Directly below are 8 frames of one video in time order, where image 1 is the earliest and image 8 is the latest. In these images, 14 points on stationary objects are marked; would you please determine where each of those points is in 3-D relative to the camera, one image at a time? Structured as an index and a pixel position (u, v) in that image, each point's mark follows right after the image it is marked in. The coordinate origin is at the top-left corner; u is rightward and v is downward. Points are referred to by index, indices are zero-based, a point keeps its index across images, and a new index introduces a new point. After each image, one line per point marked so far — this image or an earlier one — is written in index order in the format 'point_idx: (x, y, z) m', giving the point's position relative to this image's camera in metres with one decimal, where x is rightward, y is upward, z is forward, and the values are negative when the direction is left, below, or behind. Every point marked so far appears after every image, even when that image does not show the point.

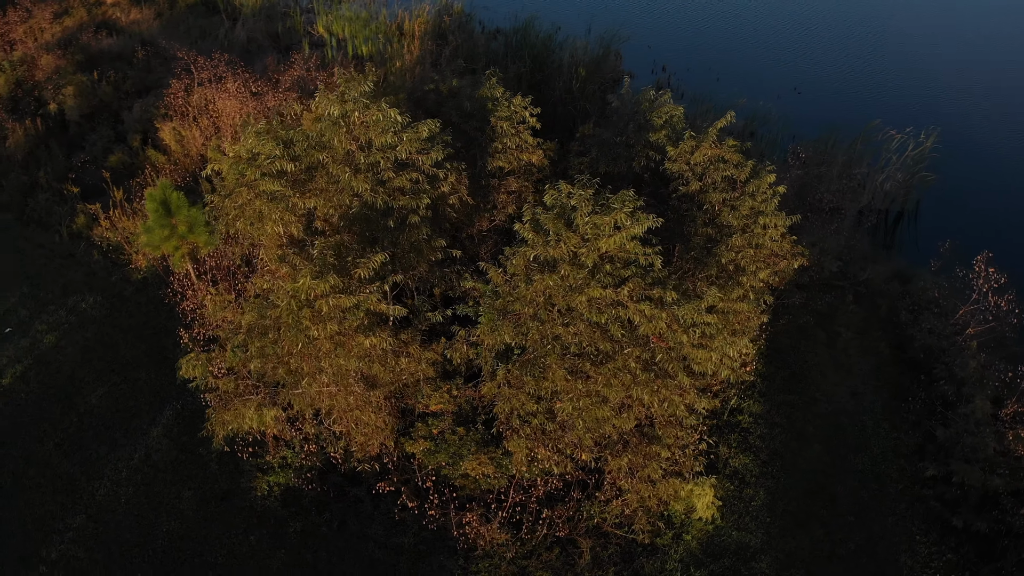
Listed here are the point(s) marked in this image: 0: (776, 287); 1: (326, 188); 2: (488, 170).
0: (+4.1, 0.0, +13.1) m
1: (-2.2, +1.2, +9.8) m
2: (-0.3, +1.8, +12.8) m
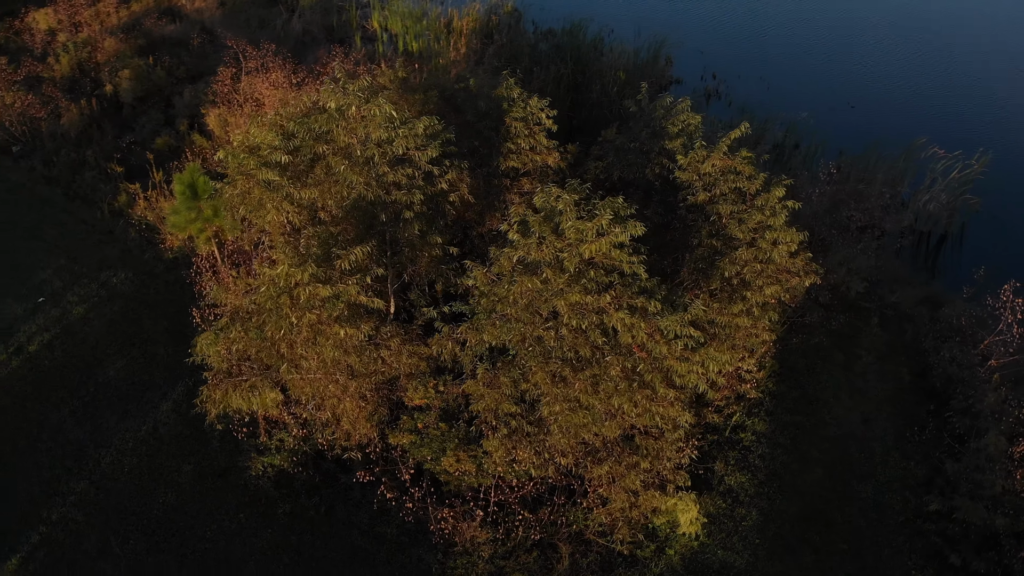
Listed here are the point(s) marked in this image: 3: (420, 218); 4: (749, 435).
0: (+4.2, -0.2, +12.8) m
1: (-2.3, +1.3, +10.0) m
2: (-0.1, +1.8, +12.8) m
3: (-1.1, +0.9, +10.3) m
4: (+3.7, -2.3, +12.8) m
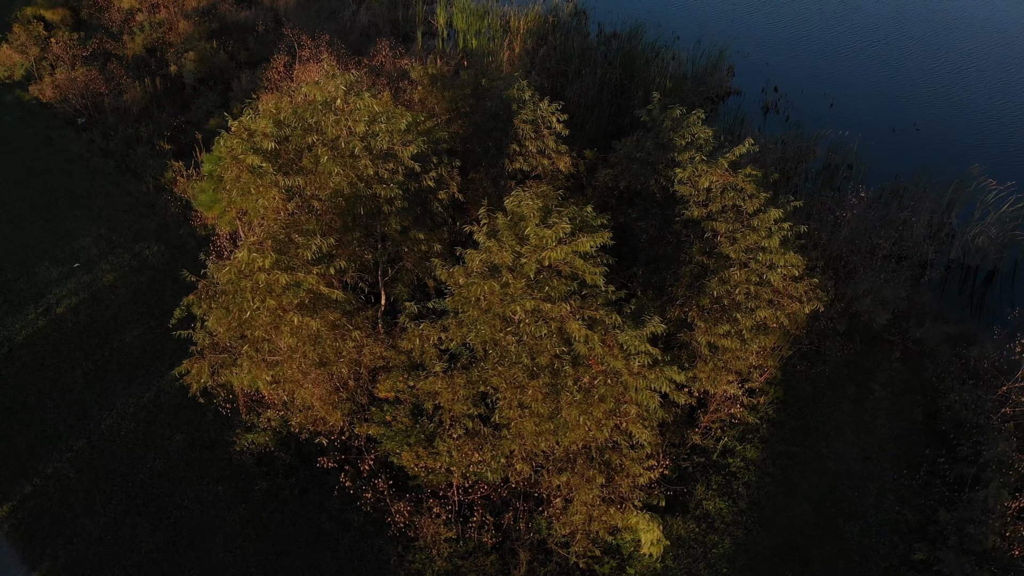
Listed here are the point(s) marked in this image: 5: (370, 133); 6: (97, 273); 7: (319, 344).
0: (+4.1, -0.6, +12.3) m
1: (-2.5, +1.5, +10.2) m
2: (-0.1, +1.8, +12.8) m
3: (-1.4, +0.9, +10.5) m
4: (+3.4, -2.6, +12.4) m
5: (-1.8, +1.9, +10.2) m
6: (-7.7, +0.3, +15.4) m
7: (-2.3, -0.7, +9.7) m
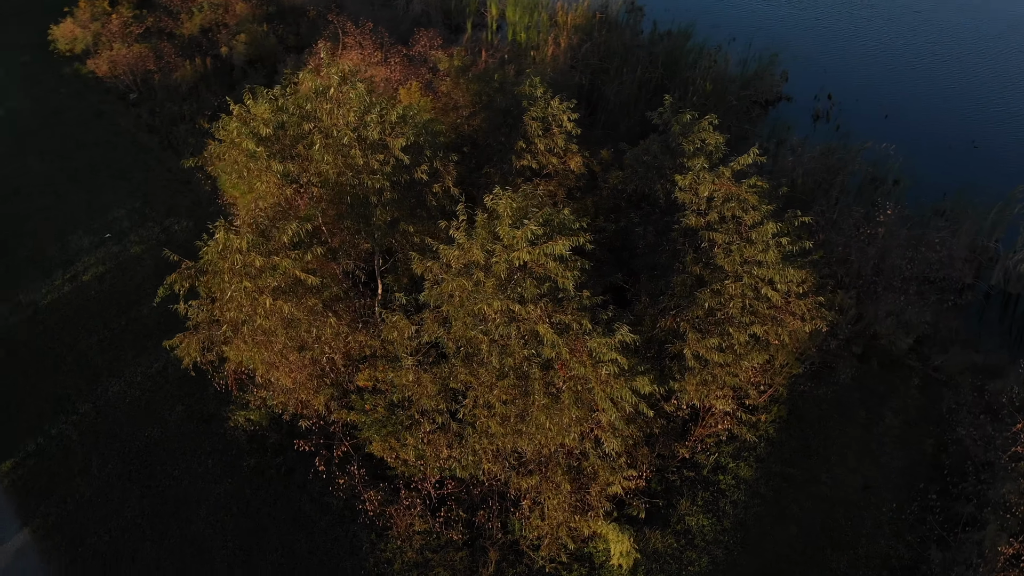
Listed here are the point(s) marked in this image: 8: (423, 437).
0: (+3.9, -0.8, +11.9) m
1: (-2.6, +1.7, +10.3) m
2: (0.0, +1.8, +12.7) m
3: (-1.5, +1.1, +10.5) m
4: (+3.1, -2.8, +12.0) m
5: (-1.9, +2.0, +10.3) m
6: (-7.4, +0.8, +15.9) m
7: (-2.6, -0.5, +9.8) m
8: (-1.1, -1.8, +10.3) m
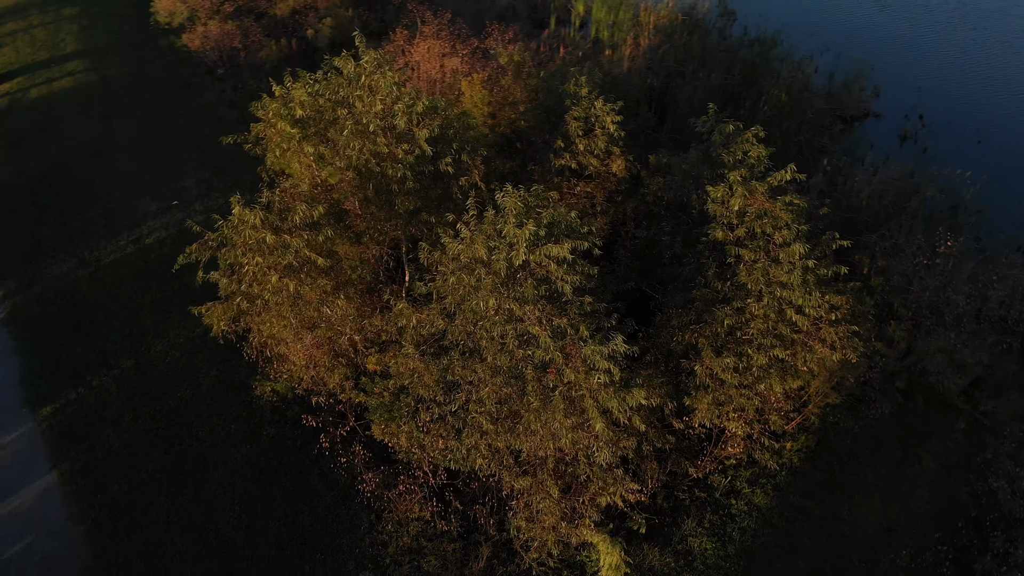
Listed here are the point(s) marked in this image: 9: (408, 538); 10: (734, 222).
0: (+4.2, -1.2, +11.4) m
1: (-2.3, +1.9, +10.6) m
2: (+0.6, +1.8, +12.6) m
3: (-1.2, +1.2, +10.6) m
4: (+3.2, -3.0, +11.6) m
5: (-1.6, +2.2, +10.4) m
6: (-6.5, +1.5, +16.7) m
7: (-2.5, -0.3, +10.1) m
8: (-1.1, -1.7, +10.4) m
9: (-1.4, -3.3, +10.9) m
10: (+2.9, +0.9, +10.8) m
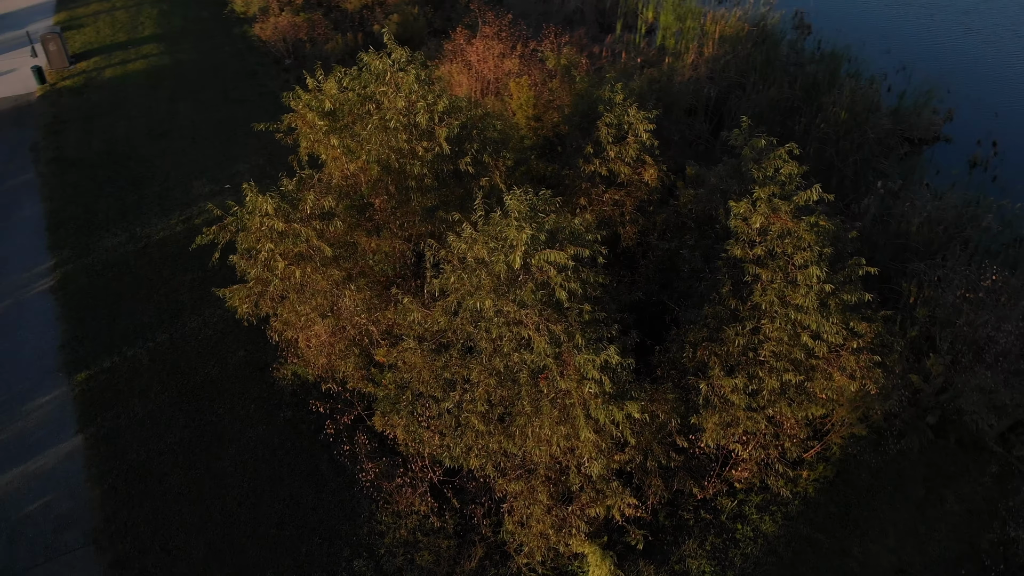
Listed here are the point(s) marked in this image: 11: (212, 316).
0: (+4.2, -1.5, +11.0) m
1: (-2.0, +2.0, +10.7) m
2: (+1.1, +1.7, +12.5) m
3: (-1.0, +1.2, +10.7) m
4: (+3.2, -3.3, +11.3) m
5: (-1.3, +2.3, +10.5) m
6: (-5.7, +1.9, +17.2) m
7: (-2.4, -0.1, +10.3) m
8: (-1.1, -1.7, +10.4) m
9: (-1.5, -3.2, +11.0) m
10: (+3.1, +0.6, +10.5) m
11: (-5.2, -0.5, +14.4) m
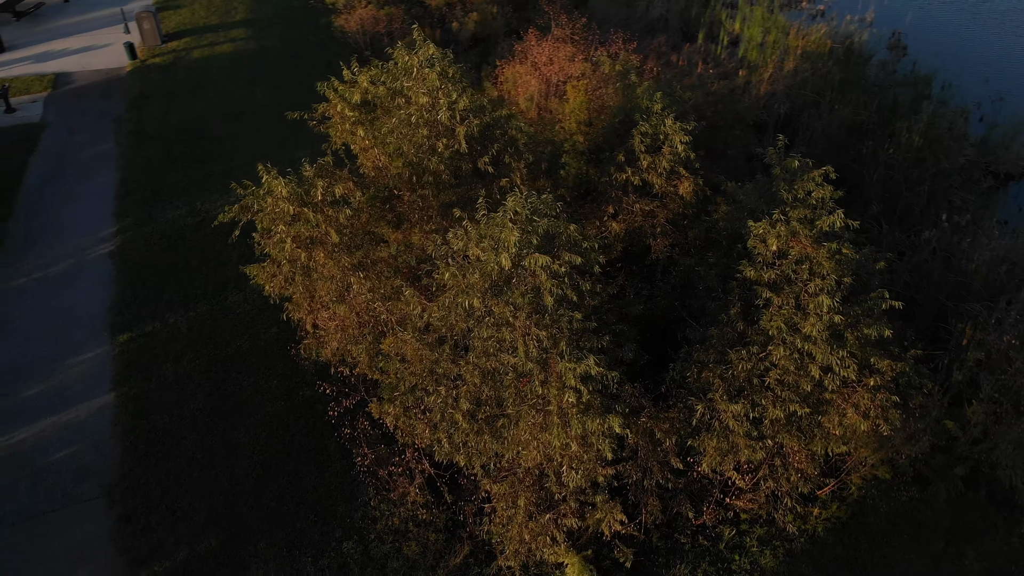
0: (+4.2, -1.9, +10.5) m
1: (-1.7, +2.2, +10.9) m
2: (+1.5, +1.6, +12.4) m
3: (-0.8, +1.3, +10.8) m
4: (+3.0, -3.6, +10.9) m
5: (-1.0, +2.4, +10.6) m
6: (-4.6, +2.3, +17.8) m
7: (-2.3, +0.1, +10.5) m
8: (-1.2, -1.6, +10.5) m
9: (-1.6, -3.1, +11.1) m
10: (+3.2, +0.3, +10.1) m
11: (-4.7, -0.1, +15.0) m
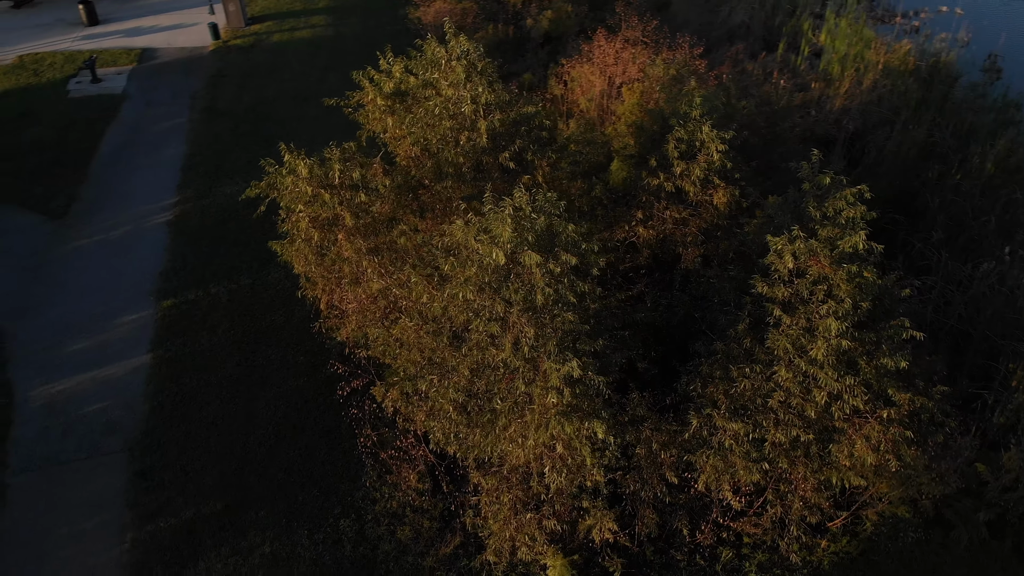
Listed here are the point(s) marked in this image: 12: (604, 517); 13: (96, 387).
0: (+4.1, -2.2, +10.0) m
1: (-1.4, +2.3, +11.1) m
2: (+2.0, +1.5, +12.2) m
3: (-0.5, +1.4, +10.8) m
4: (+2.9, -3.8, +10.6) m
5: (-0.6, +2.5, +10.7) m
6: (-3.5, +2.7, +18.2) m
7: (-2.2, +0.3, +10.8) m
8: (-1.2, -1.4, +10.6) m
9: (-1.7, -2.9, +11.3) m
10: (+3.3, +0.1, +9.8) m
11: (-4.1, +0.3, +15.4) m
12: (+1.1, -2.8, +10.0) m
13: (-6.5, -1.5, +12.9) m
